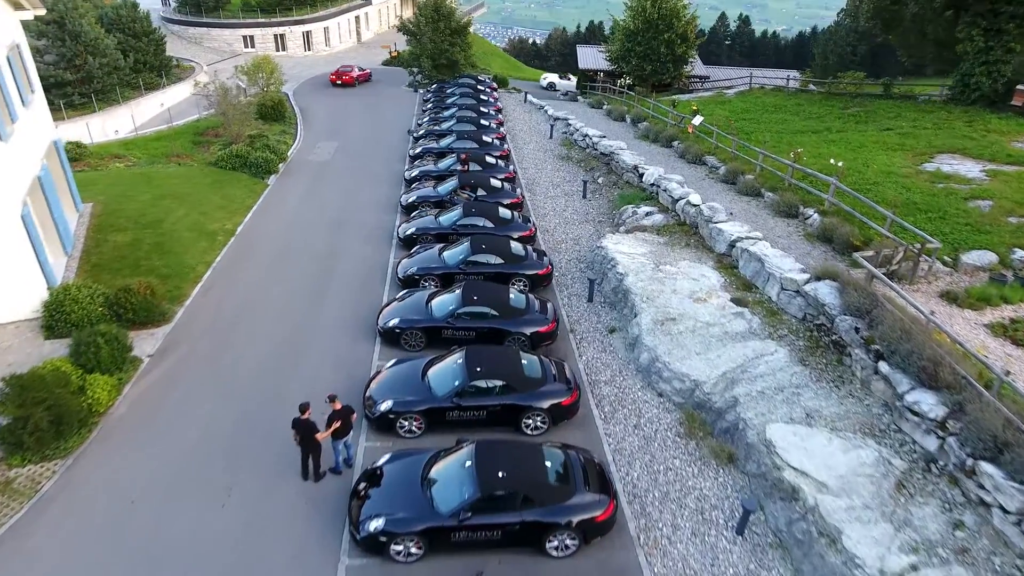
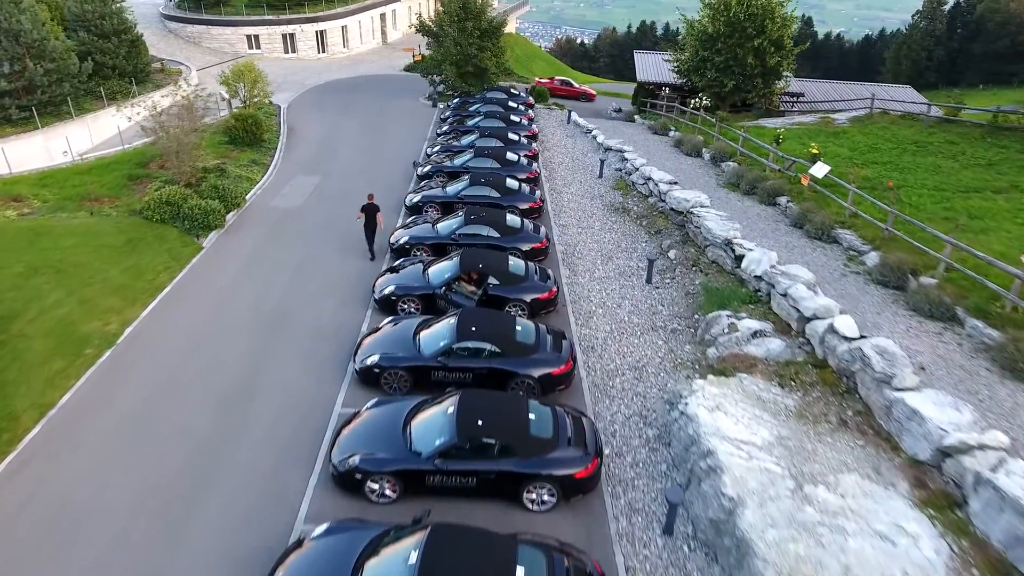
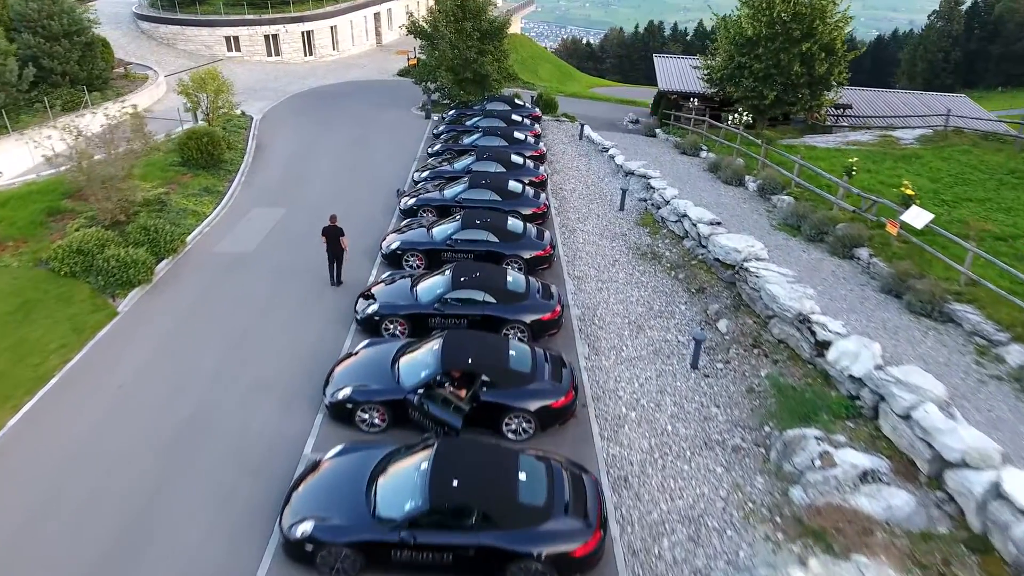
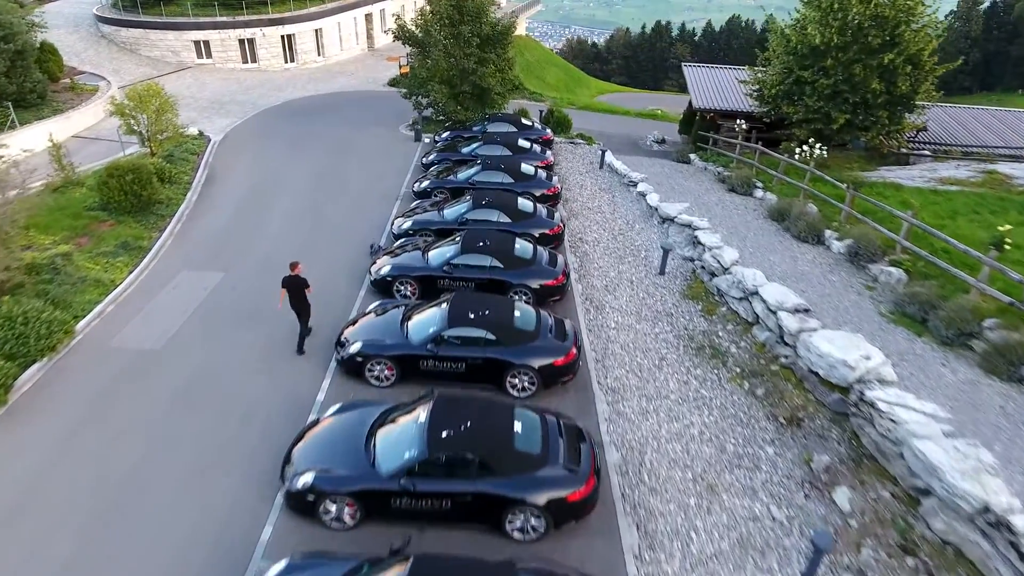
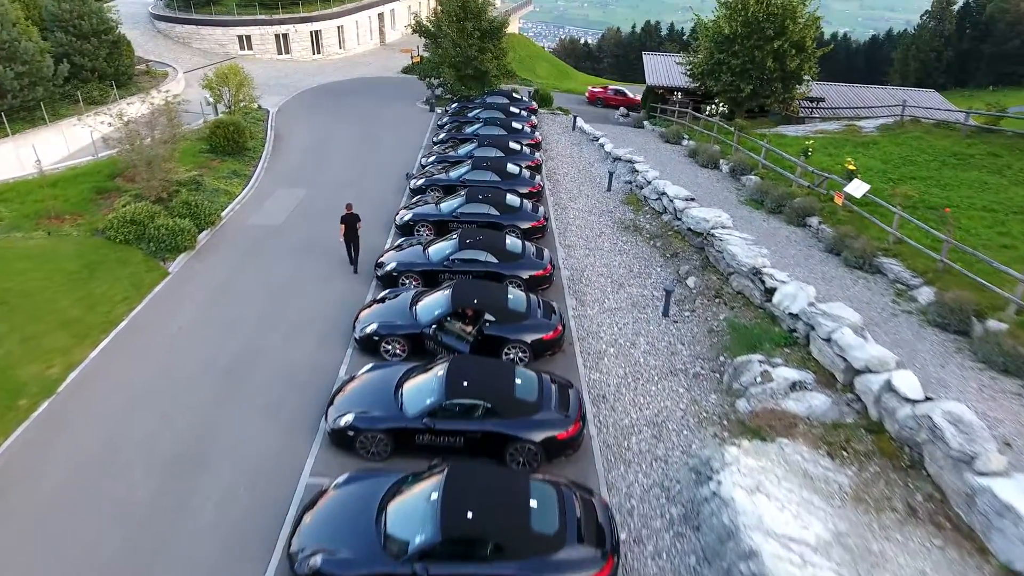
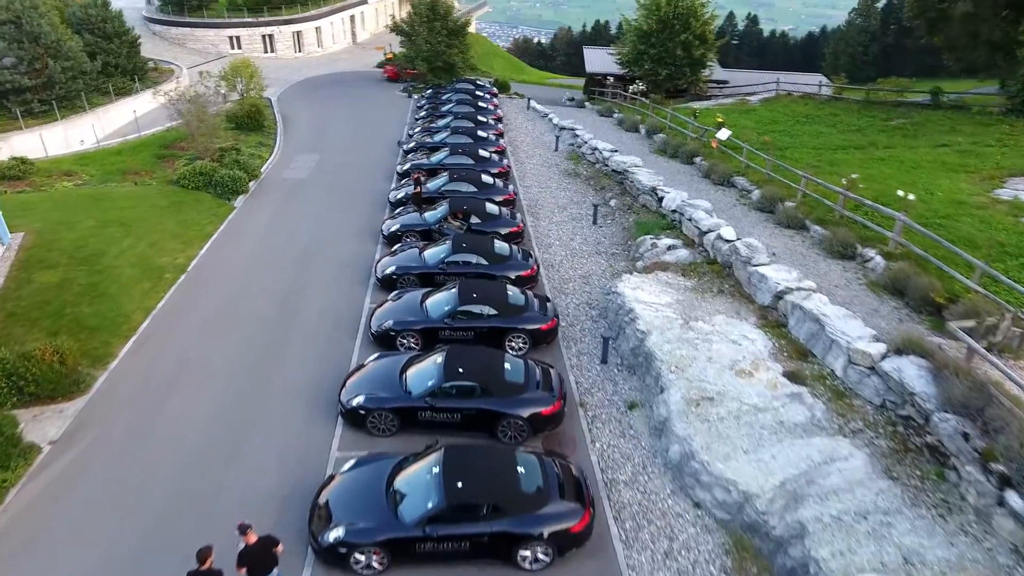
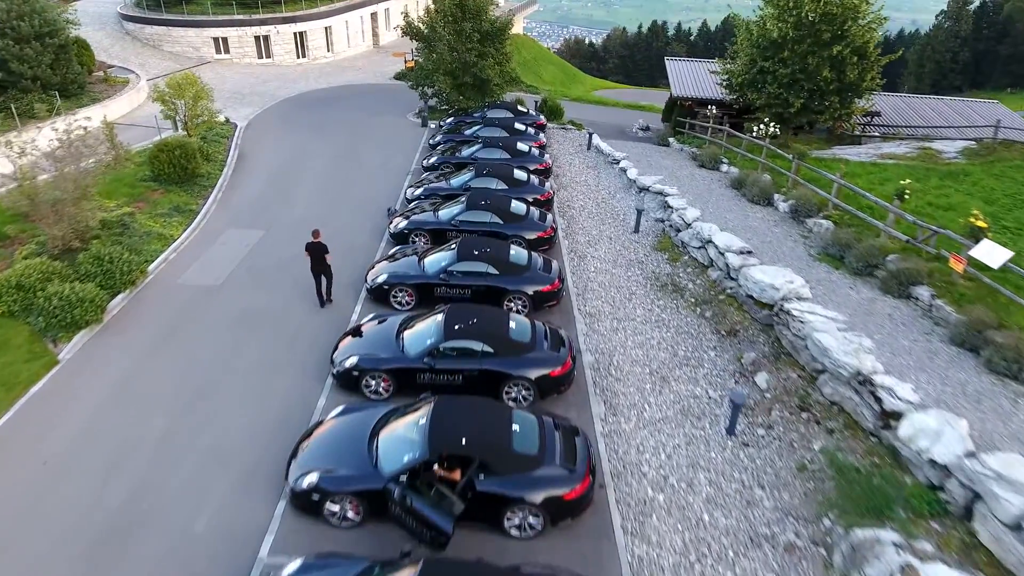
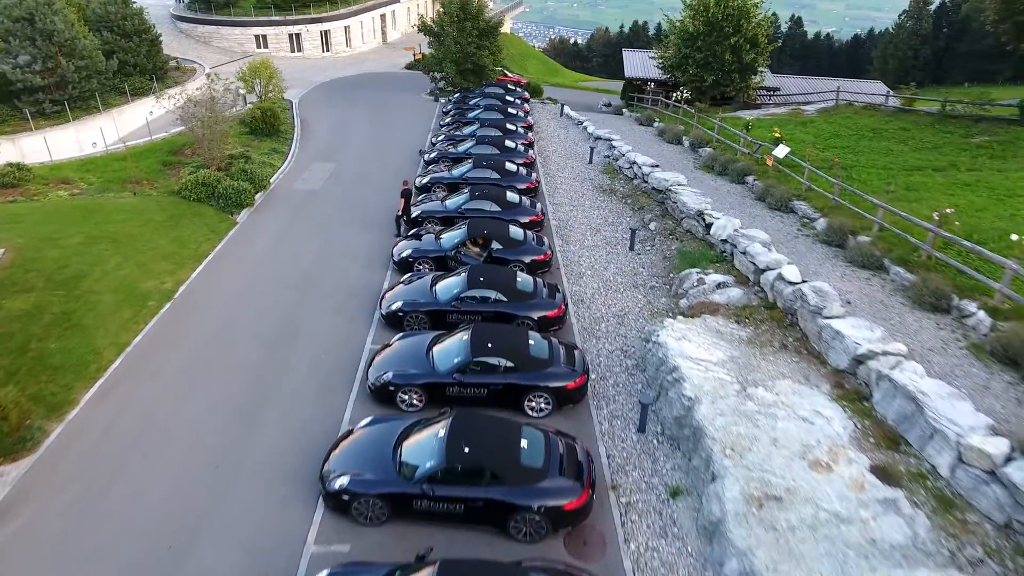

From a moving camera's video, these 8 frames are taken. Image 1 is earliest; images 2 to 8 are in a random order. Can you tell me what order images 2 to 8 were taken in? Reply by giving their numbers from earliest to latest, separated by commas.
6, 8, 2, 5, 3, 7, 4
